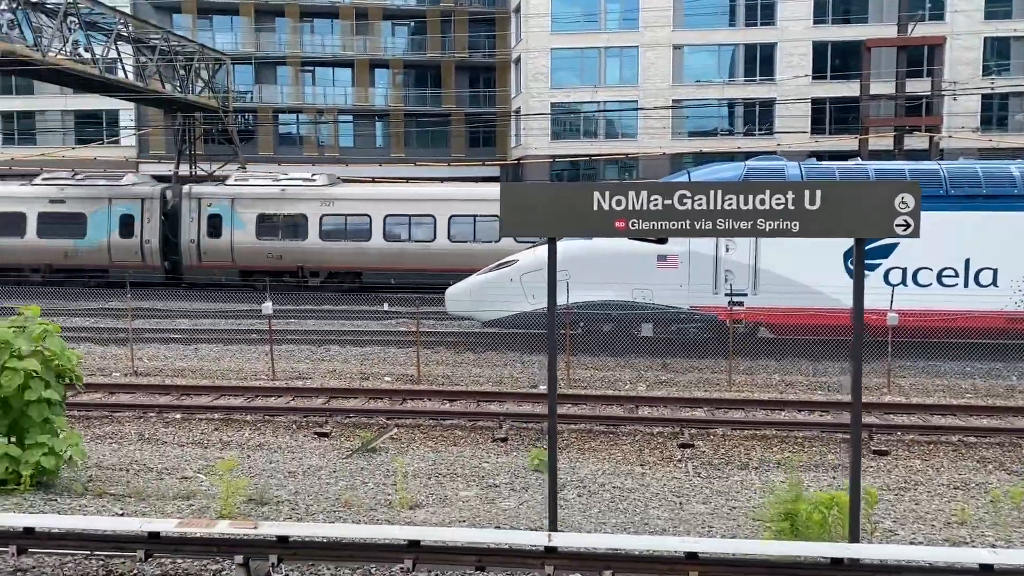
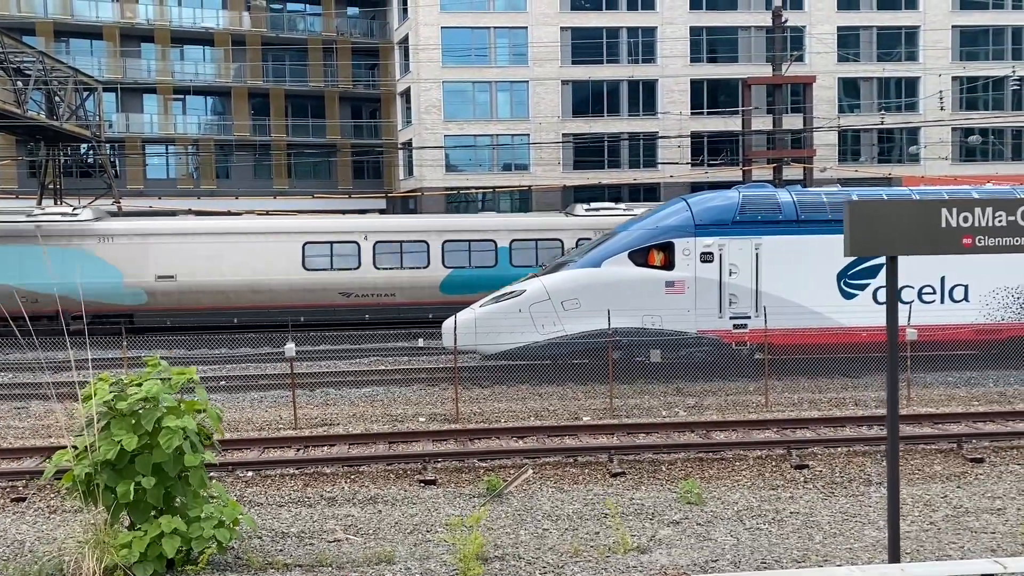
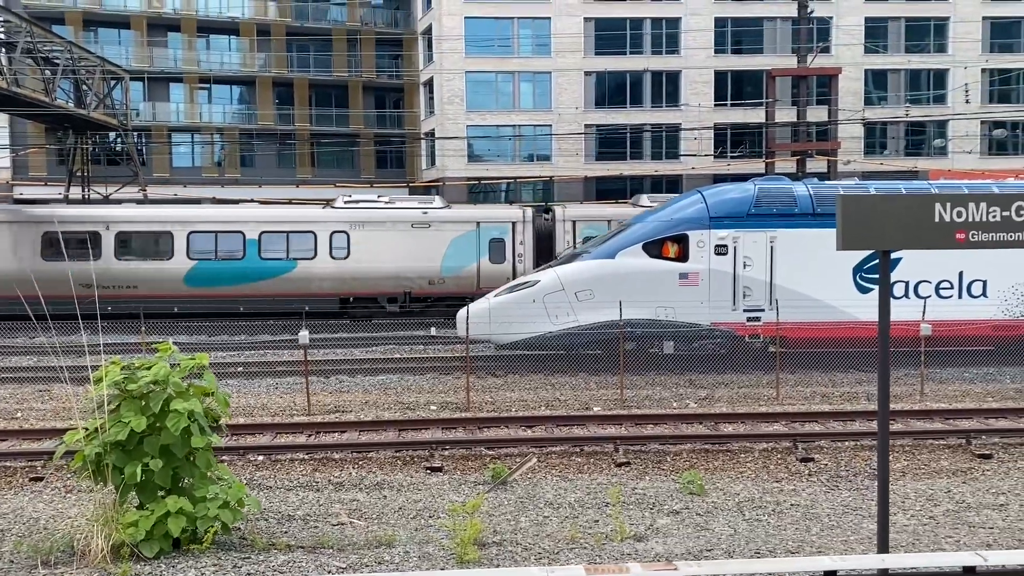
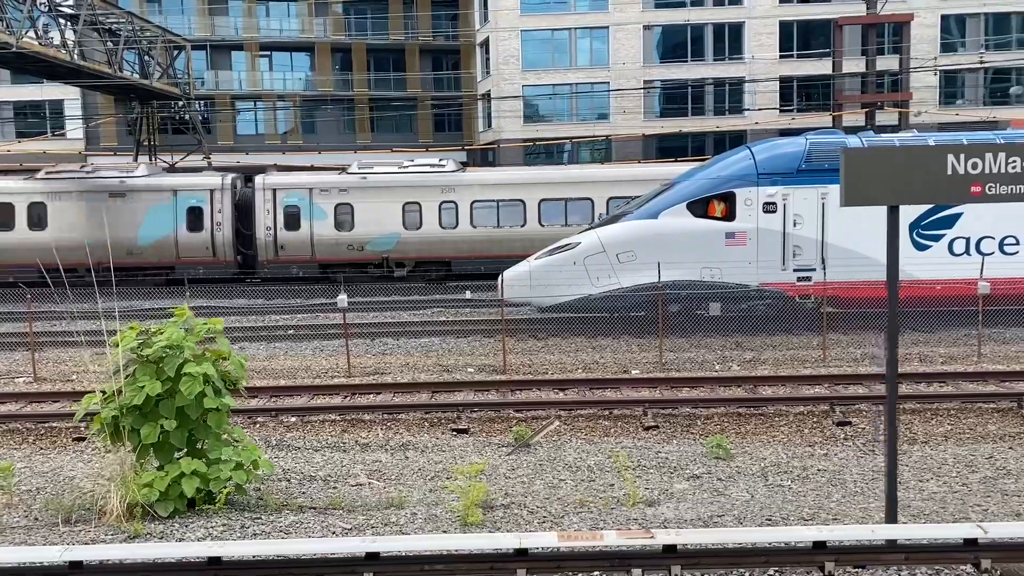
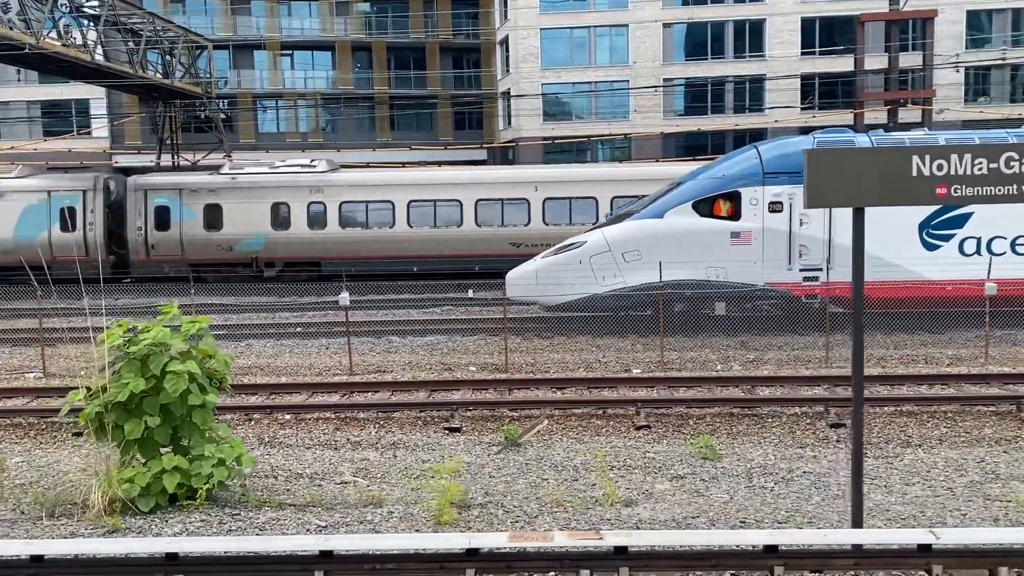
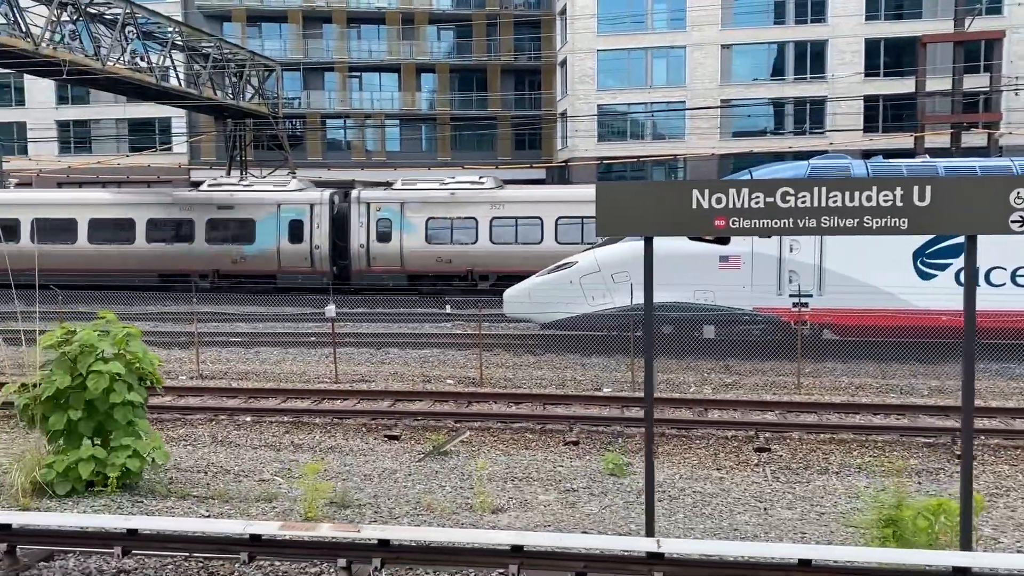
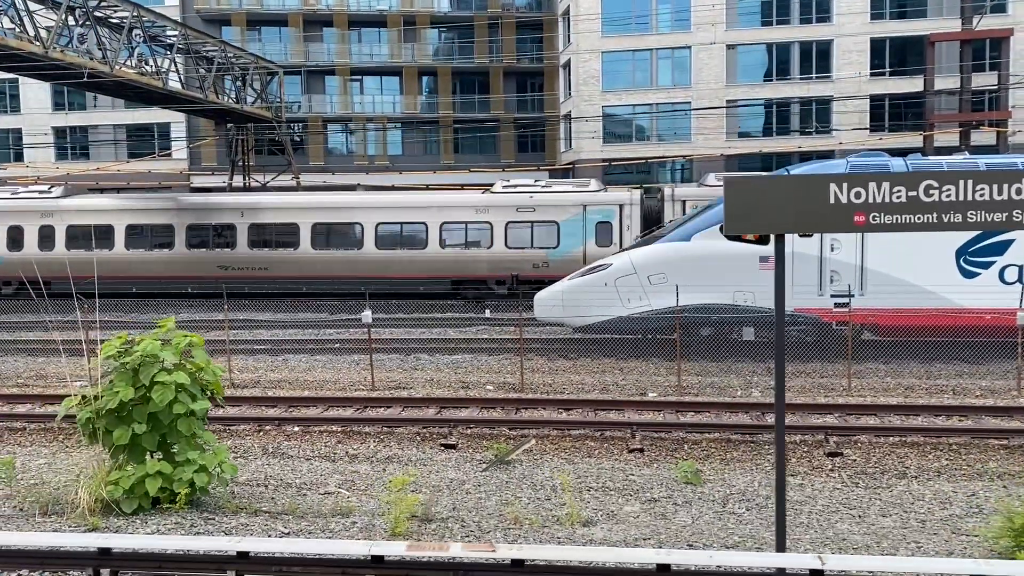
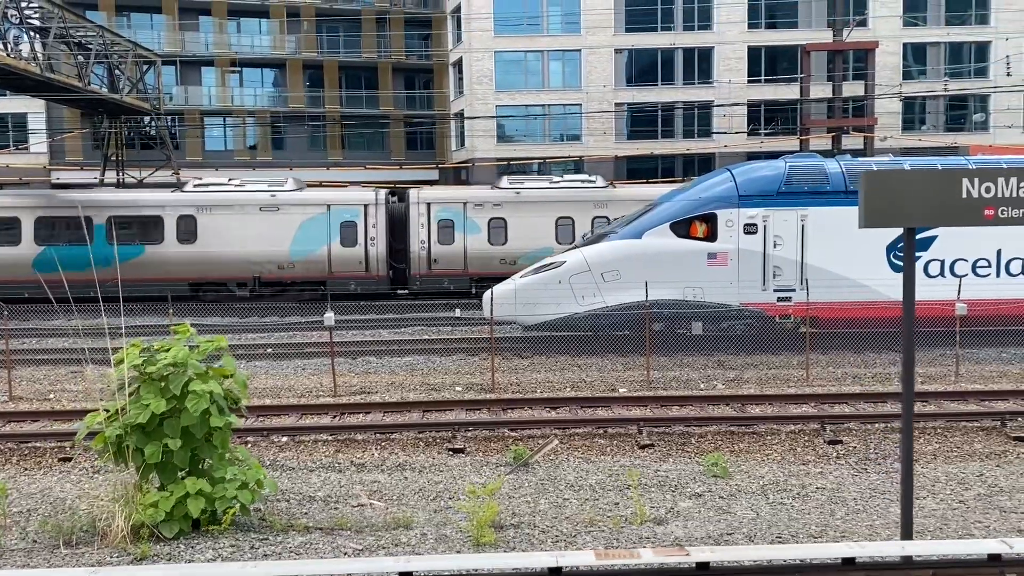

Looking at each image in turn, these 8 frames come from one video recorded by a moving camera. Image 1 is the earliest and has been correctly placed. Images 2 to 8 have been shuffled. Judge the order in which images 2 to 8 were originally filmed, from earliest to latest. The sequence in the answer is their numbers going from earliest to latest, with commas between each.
6, 7, 5, 4, 8, 3, 2
